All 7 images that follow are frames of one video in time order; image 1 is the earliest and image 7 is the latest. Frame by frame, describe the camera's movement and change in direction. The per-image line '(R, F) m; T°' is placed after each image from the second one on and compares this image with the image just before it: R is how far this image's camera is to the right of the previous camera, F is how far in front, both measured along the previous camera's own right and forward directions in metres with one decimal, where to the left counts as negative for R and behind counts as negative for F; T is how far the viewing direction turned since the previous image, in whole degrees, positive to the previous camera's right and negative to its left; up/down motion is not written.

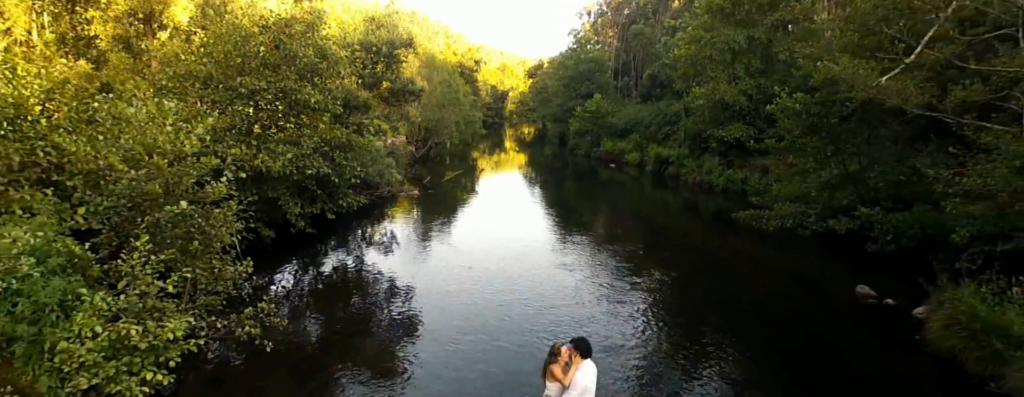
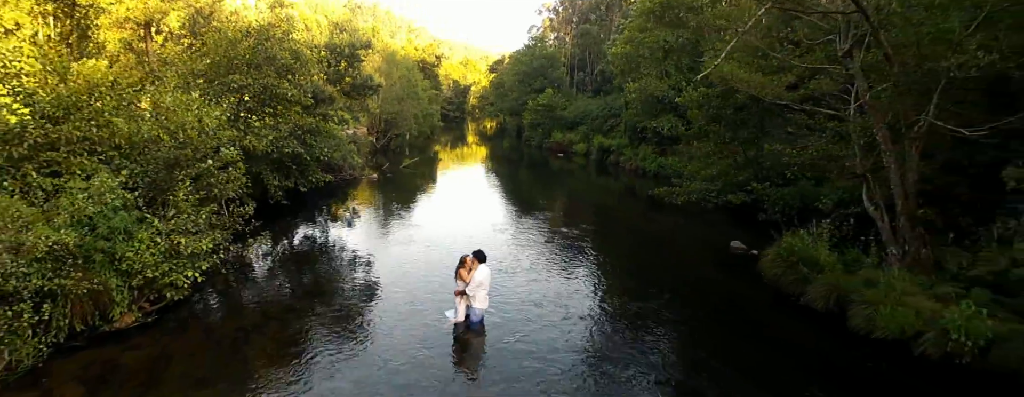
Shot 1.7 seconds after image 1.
(+0.8, -3.2) m; +4°
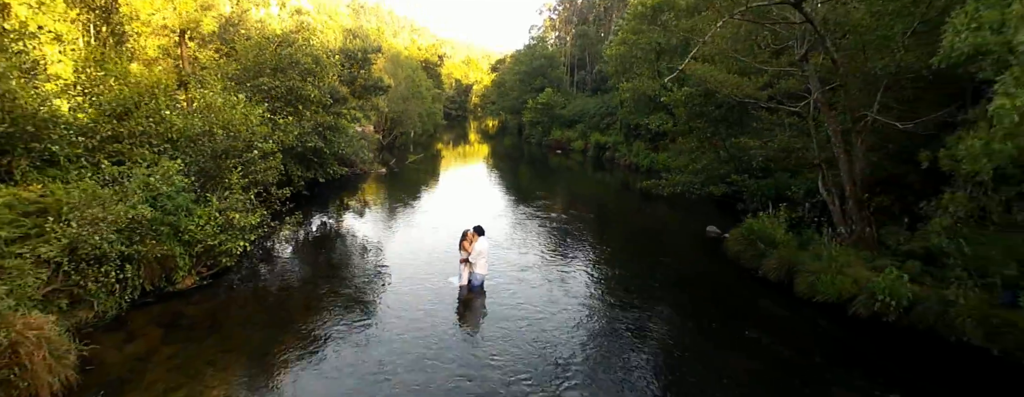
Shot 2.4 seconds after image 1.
(+0.2, -1.9) m; 0°
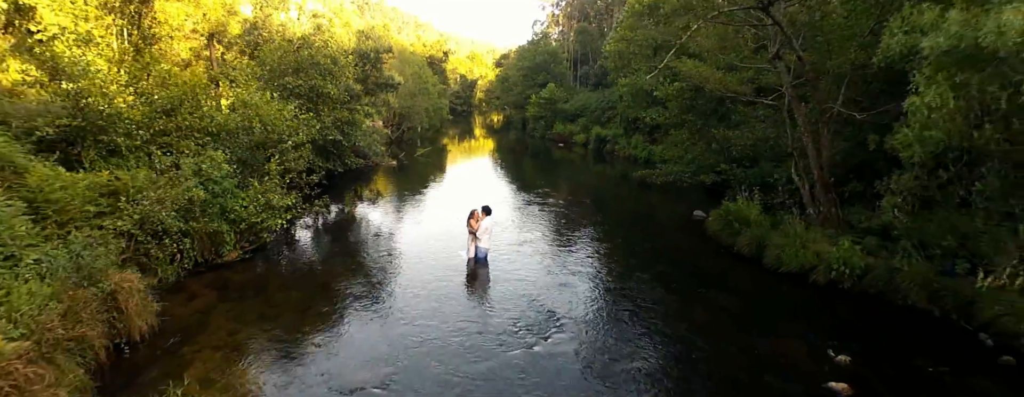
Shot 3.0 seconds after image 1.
(+0.2, -1.7) m; -1°
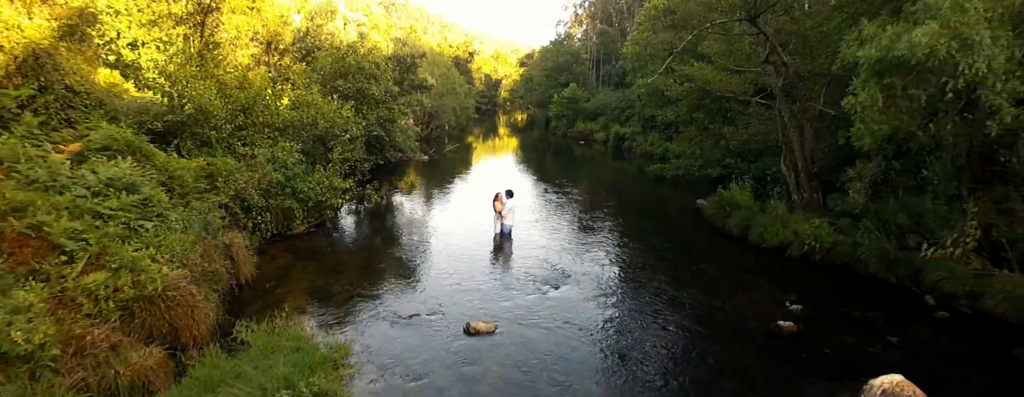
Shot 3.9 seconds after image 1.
(+0.2, -2.6) m; -3°
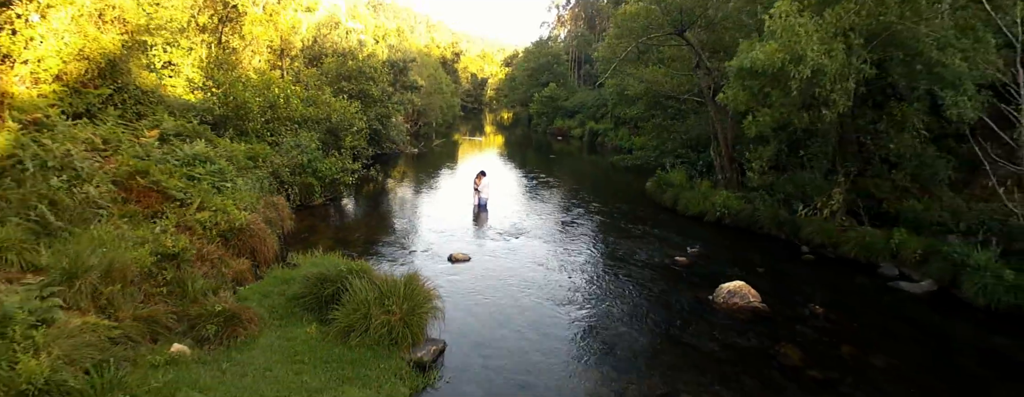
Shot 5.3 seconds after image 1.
(+0.5, -4.5) m; +1°
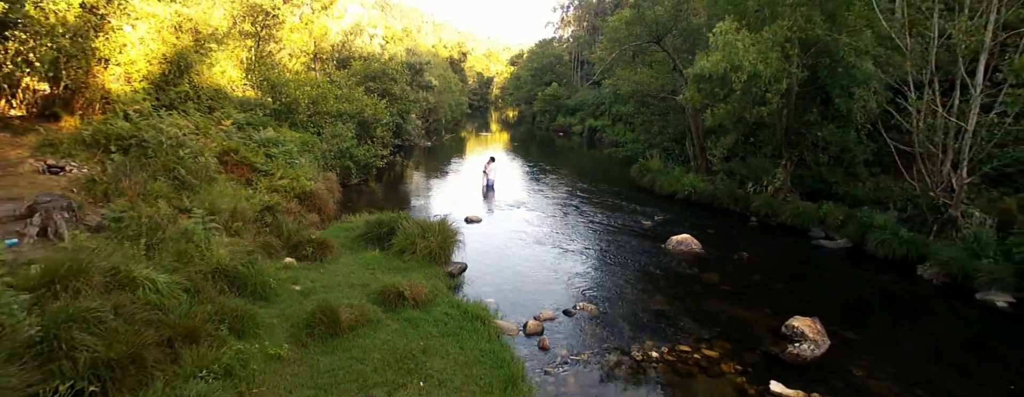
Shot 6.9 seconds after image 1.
(+0.1, -4.3) m; -1°
